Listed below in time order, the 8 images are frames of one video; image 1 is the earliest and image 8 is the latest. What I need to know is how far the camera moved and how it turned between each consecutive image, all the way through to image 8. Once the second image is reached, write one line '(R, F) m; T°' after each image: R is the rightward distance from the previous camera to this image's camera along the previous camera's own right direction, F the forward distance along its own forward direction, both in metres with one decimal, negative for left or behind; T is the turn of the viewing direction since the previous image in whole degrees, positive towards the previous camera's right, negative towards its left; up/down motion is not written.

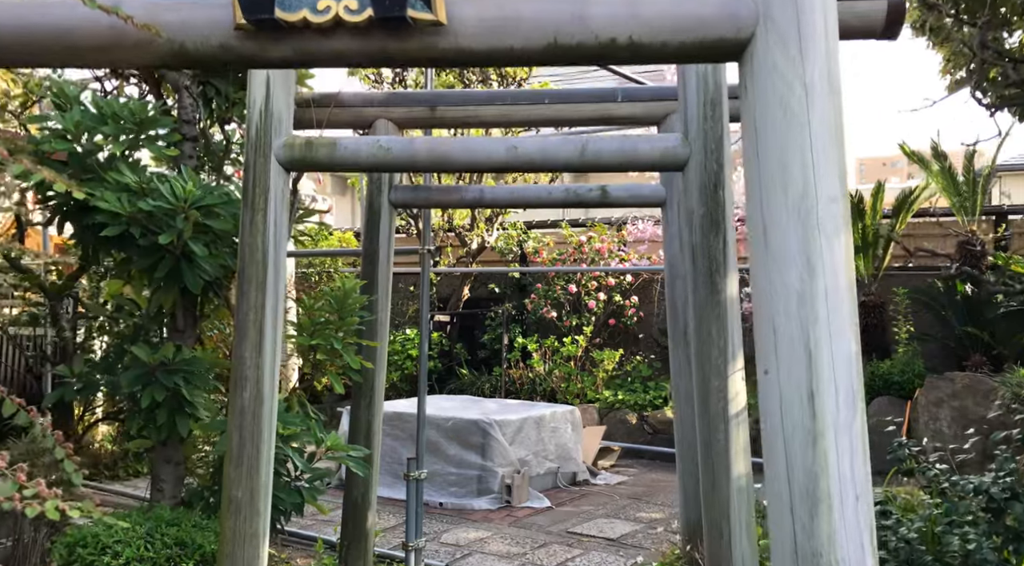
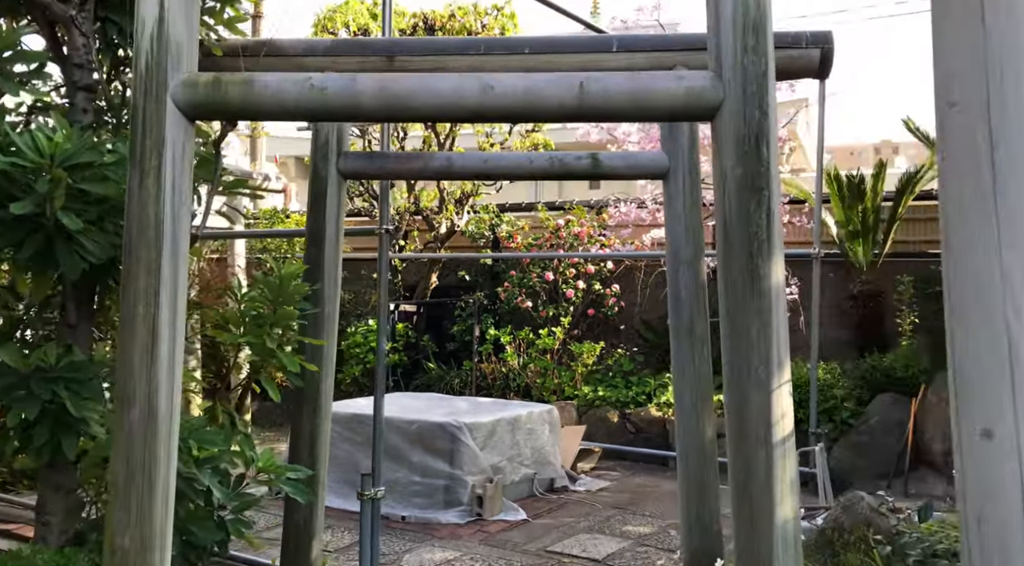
(0.0, +0.7) m; +2°
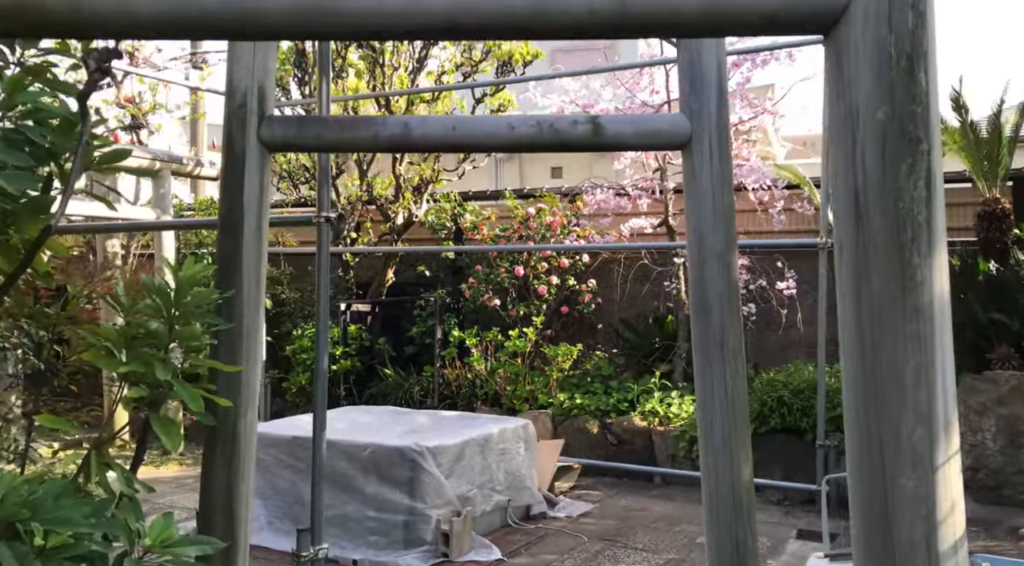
(-0.1, +0.9) m; +2°
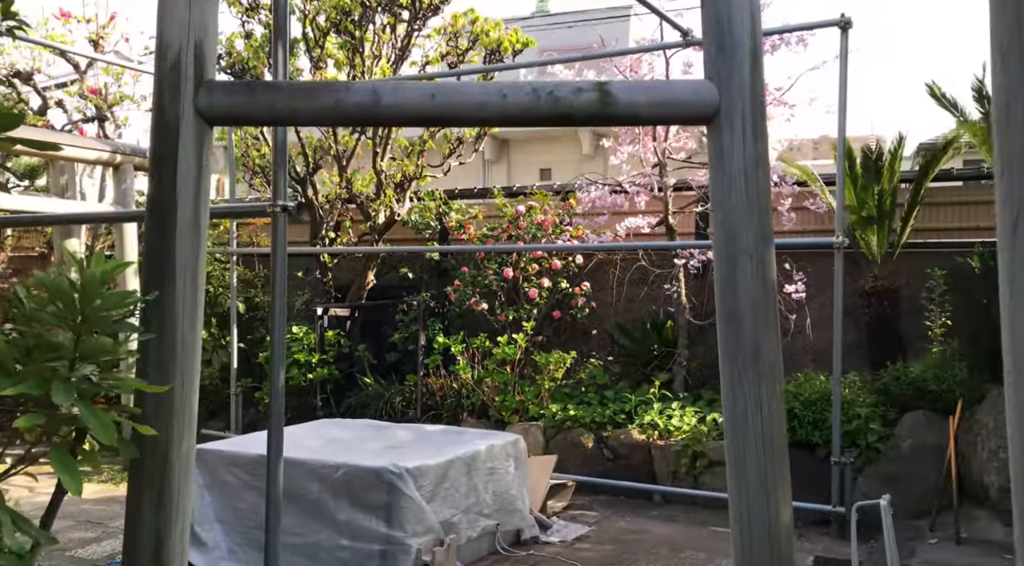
(0.0, +0.5) m; +1°
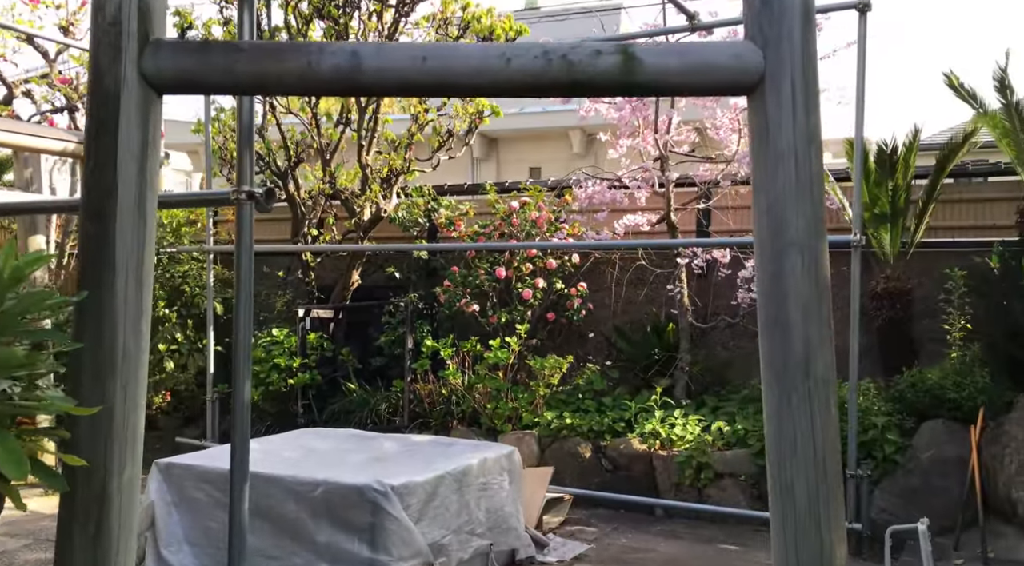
(0.0, +0.4) m; +1°
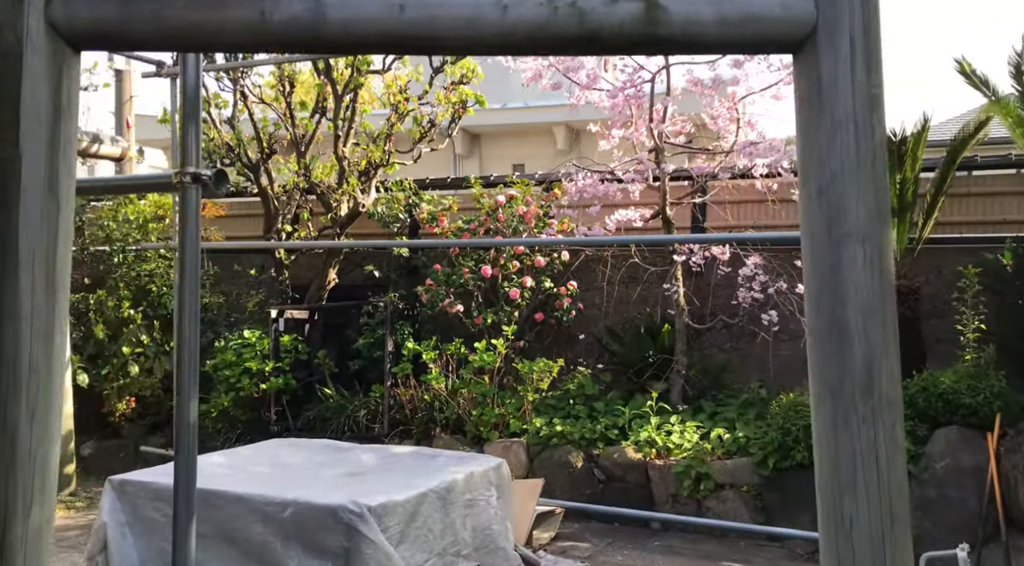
(0.0, +0.4) m; +1°
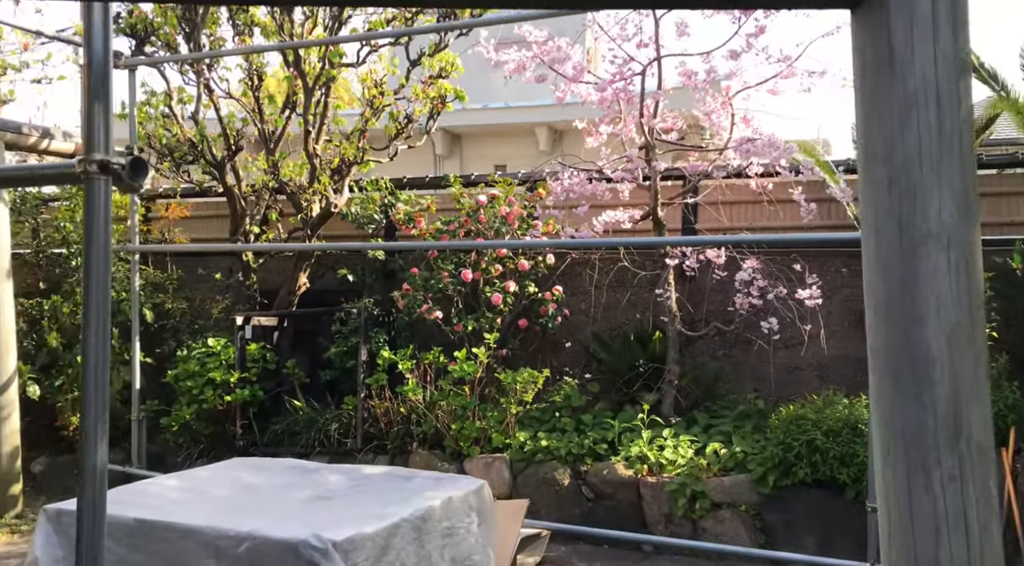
(0.0, +0.4) m; +1°
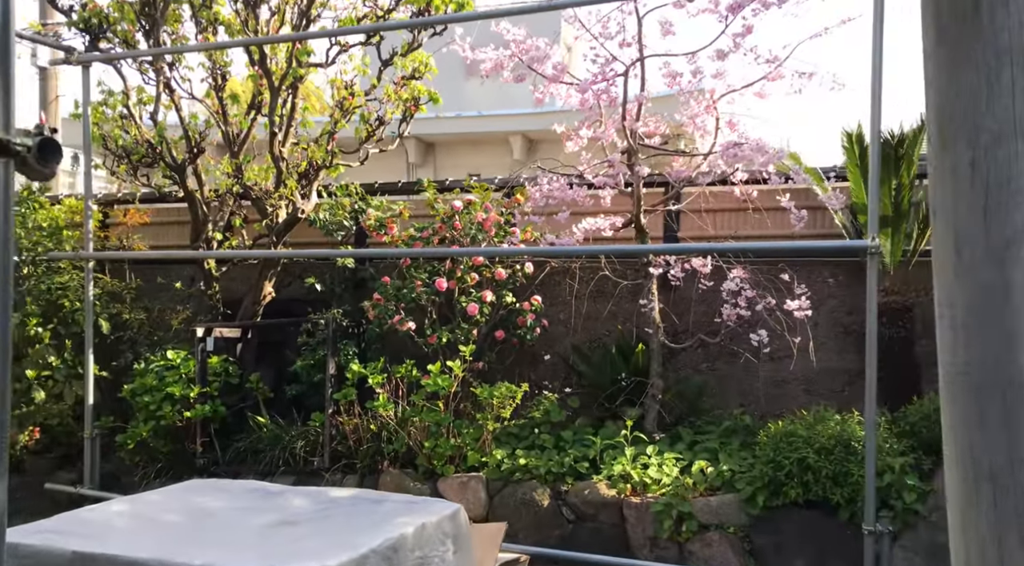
(0.0, +0.3) m; +2°
